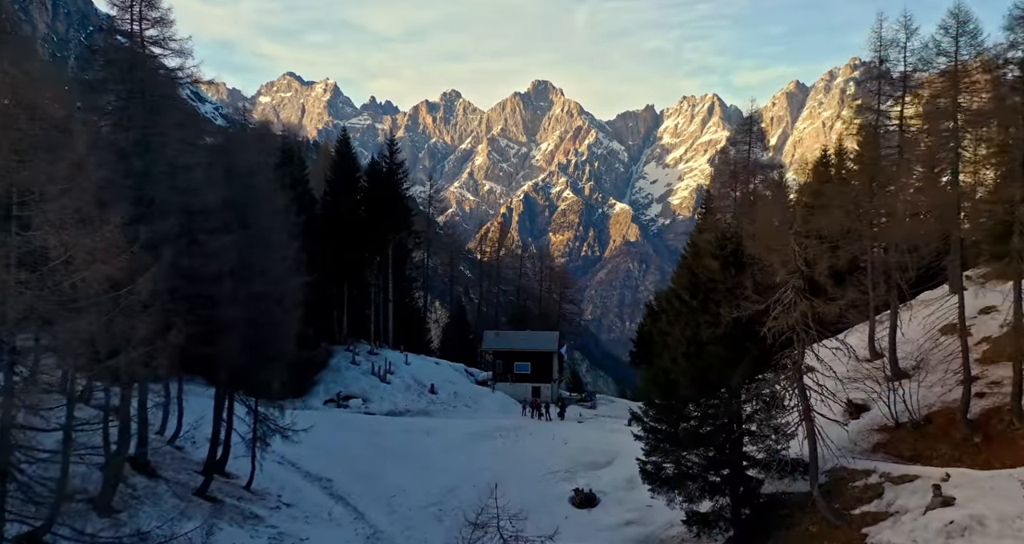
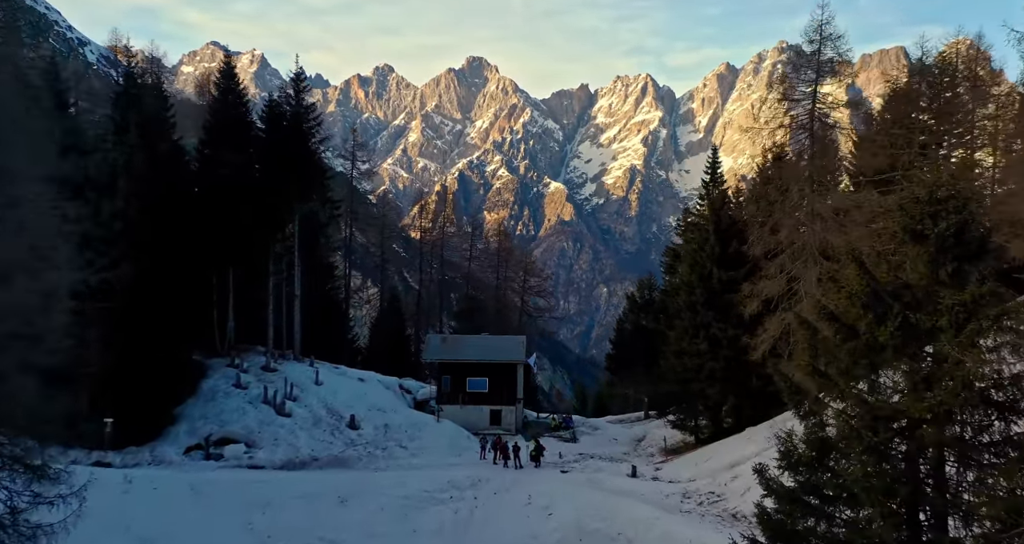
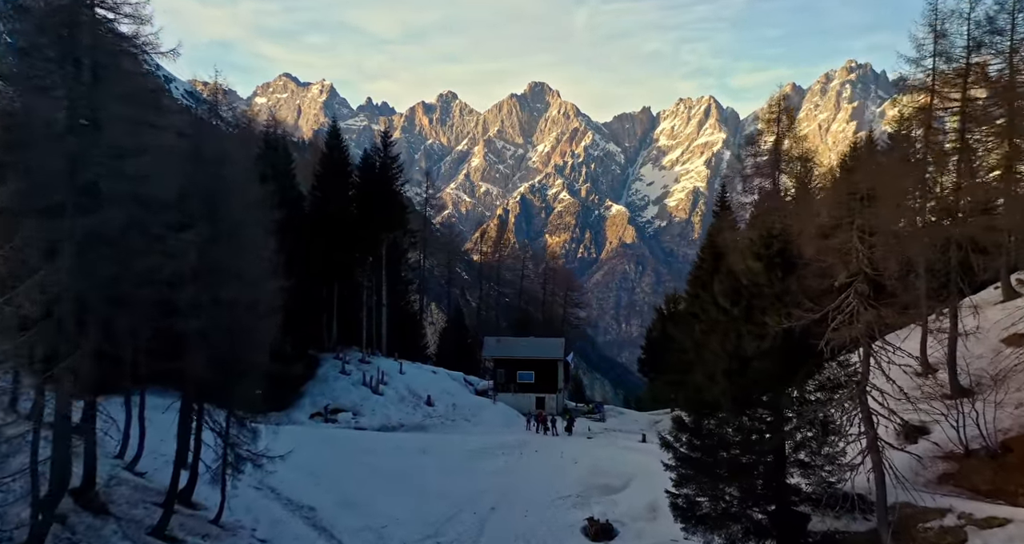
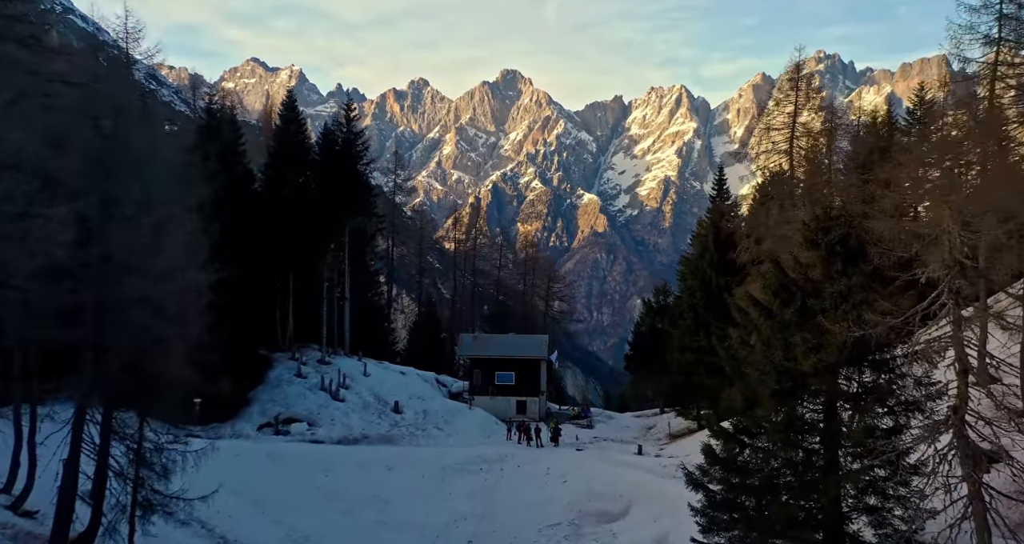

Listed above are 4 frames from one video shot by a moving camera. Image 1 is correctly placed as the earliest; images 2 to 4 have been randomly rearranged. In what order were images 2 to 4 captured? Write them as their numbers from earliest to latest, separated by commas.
3, 4, 2
